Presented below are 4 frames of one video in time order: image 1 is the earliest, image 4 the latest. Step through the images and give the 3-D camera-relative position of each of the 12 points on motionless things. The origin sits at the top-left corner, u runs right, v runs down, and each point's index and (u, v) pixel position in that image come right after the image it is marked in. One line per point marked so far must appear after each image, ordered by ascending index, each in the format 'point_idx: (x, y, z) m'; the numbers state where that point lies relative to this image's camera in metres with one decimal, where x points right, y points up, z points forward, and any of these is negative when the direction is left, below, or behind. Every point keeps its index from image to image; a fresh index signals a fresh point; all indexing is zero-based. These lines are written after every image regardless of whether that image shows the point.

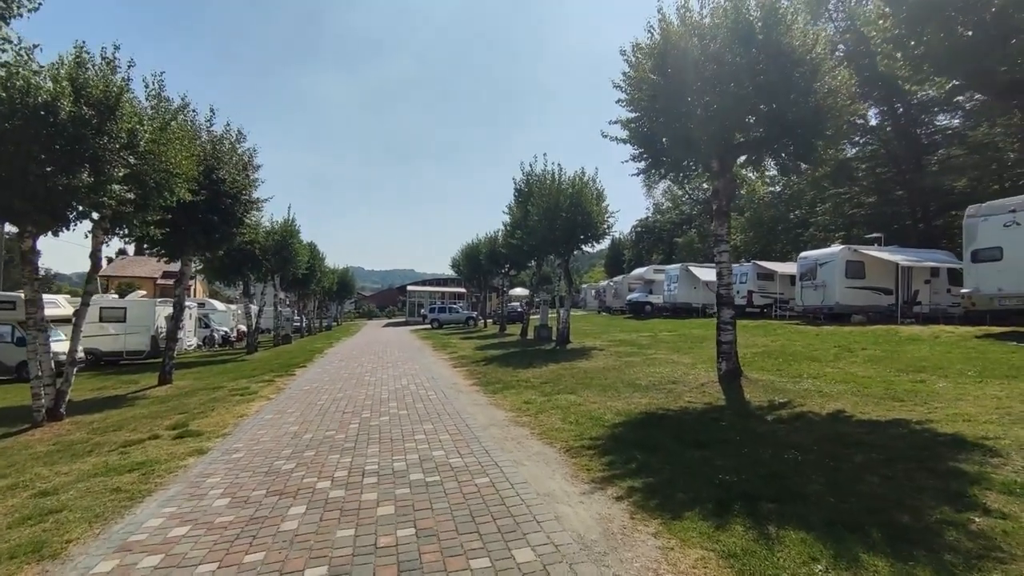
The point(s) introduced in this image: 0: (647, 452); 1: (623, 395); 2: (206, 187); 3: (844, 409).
0: (+1.4, -1.8, +6.6) m
1: (+1.9, -1.8, +10.4) m
2: (-8.0, +2.6, +16.2) m
3: (+4.4, -1.6, +8.2) m
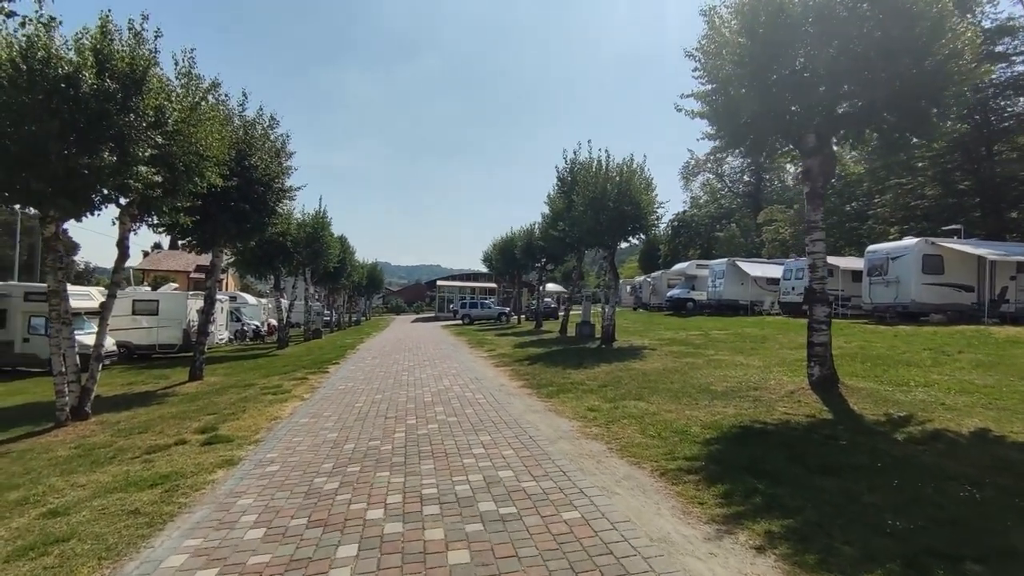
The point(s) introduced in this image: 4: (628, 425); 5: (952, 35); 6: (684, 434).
0: (+2.2, -1.7, +5.4) m
1: (+2.8, -1.7, +9.2) m
2: (-6.8, +2.8, +15.3) m
3: (+5.2, -1.5, +6.9) m
4: (+1.5, -1.8, +8.1) m
5: (+6.1, +3.5, +8.6) m
6: (+2.0, -1.7, +7.3) m
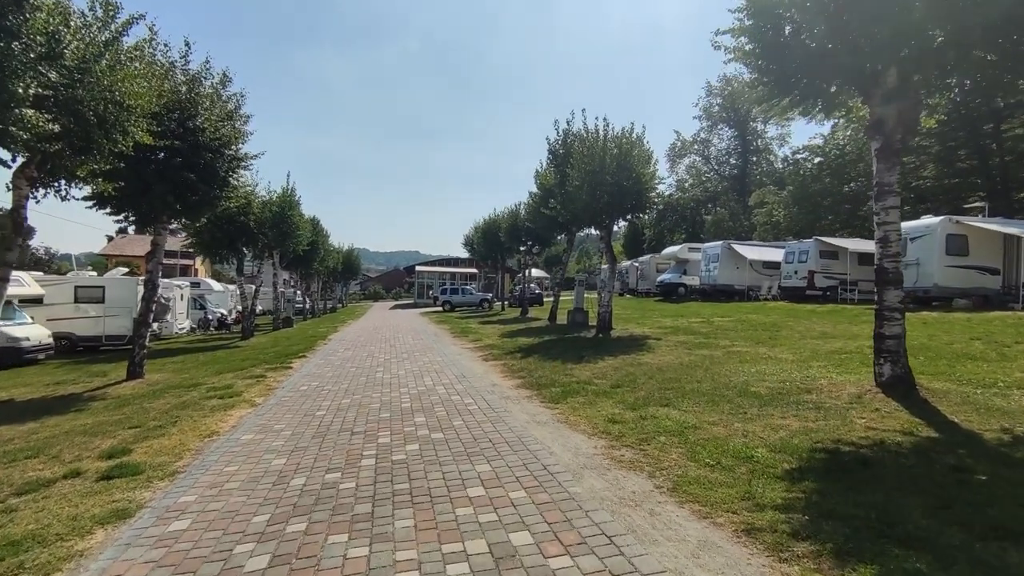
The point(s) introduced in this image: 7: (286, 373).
0: (+2.3, -1.5, +3.5) m
1: (+2.8, -1.4, +7.3) m
2: (-7.0, +3.2, +13.0) m
3: (+5.3, -1.3, +5.1) m
4: (+1.6, -1.6, +6.2) m
5: (+6.1, +3.7, +6.7) m
6: (+2.1, -1.5, +5.4) m
7: (-4.8, -1.8, +13.1) m
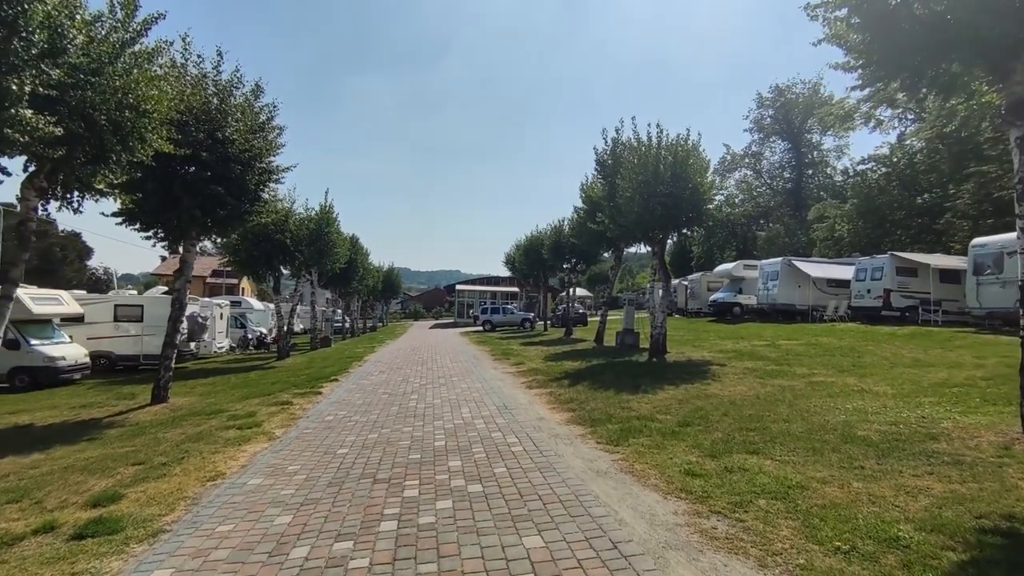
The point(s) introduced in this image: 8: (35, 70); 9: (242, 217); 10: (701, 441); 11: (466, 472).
0: (+2.6, -1.6, +2.1) m
1: (+3.3, -1.7, +5.8) m
2: (-6.0, +2.8, +12.3) m
3: (+5.7, -1.5, +3.4) m
4: (+2.0, -1.7, +4.8) m
5: (+6.5, +3.5, +5.2) m
6: (+2.5, -1.7, +4.0) m
7: (-3.8, -2.2, +12.1) m
8: (-5.4, +2.5, +7.0) m
9: (-5.7, +1.5, +13.0) m
10: (+2.2, -1.8, +7.2) m
11: (-0.5, -1.9, +6.4) m
